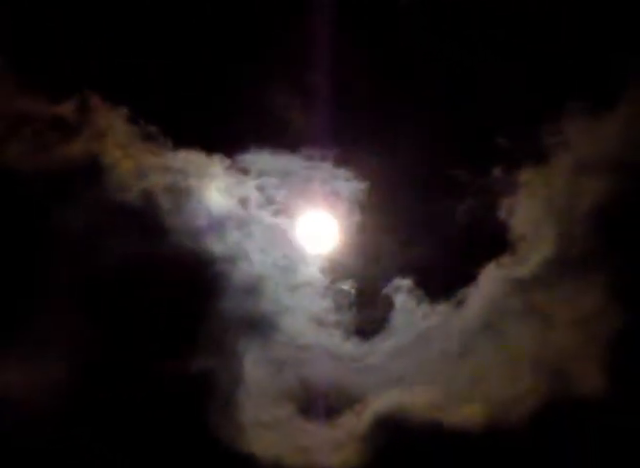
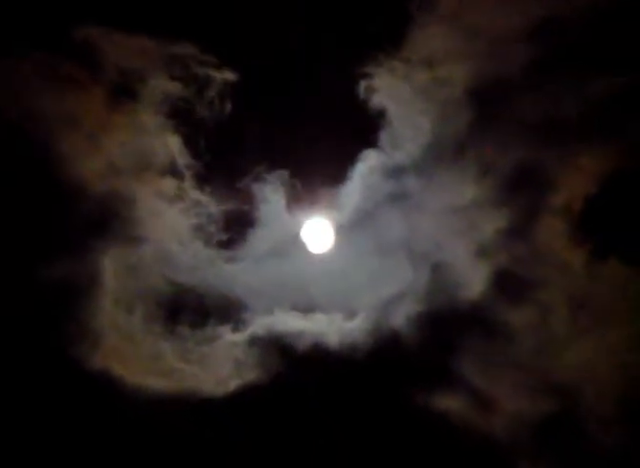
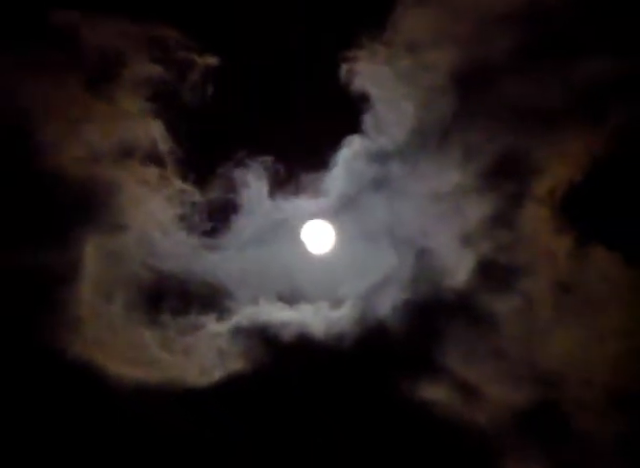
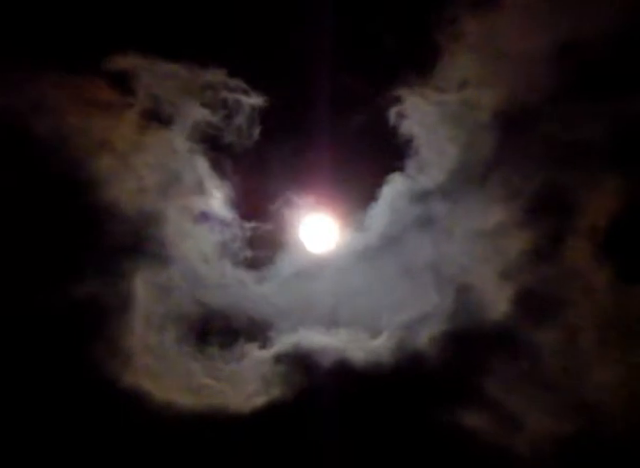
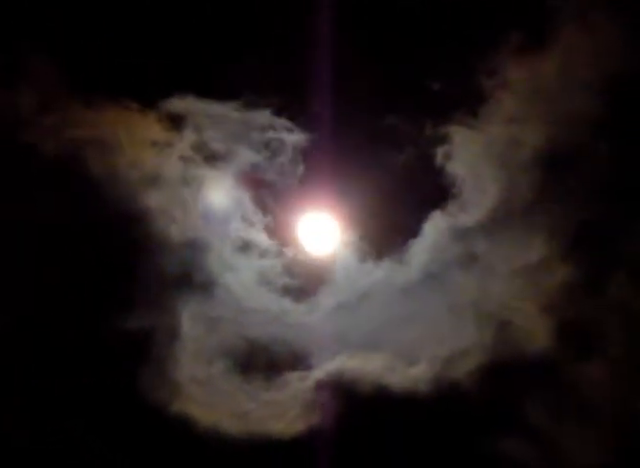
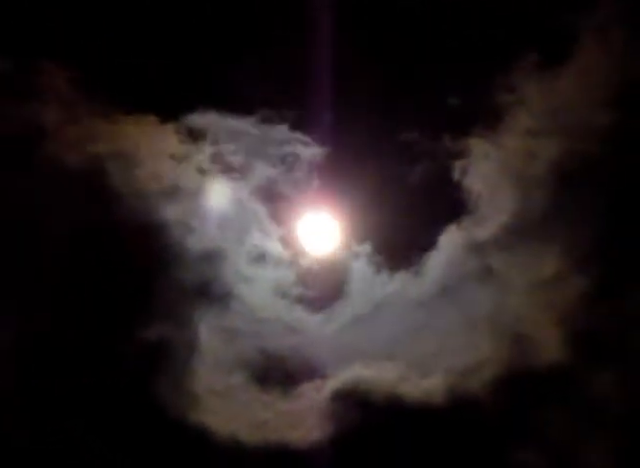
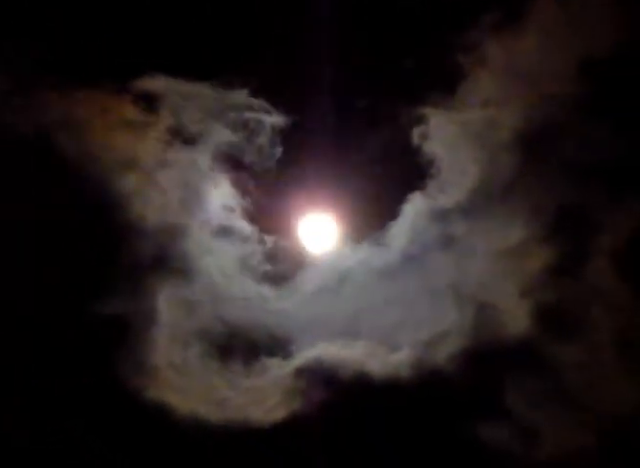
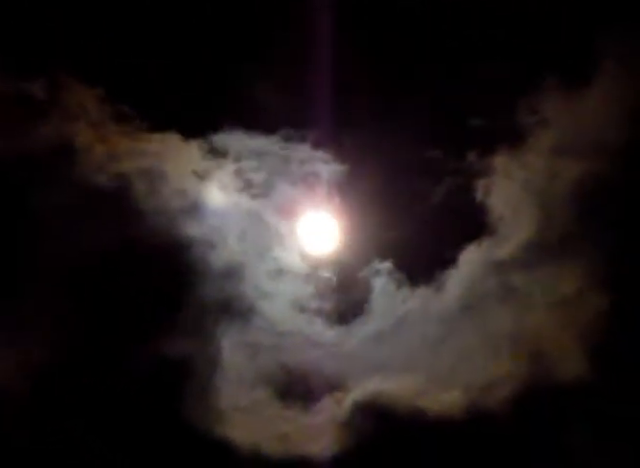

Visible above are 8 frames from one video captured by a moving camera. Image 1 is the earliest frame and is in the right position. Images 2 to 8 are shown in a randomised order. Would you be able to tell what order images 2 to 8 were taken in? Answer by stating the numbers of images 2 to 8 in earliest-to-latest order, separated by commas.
8, 6, 5, 7, 4, 2, 3
